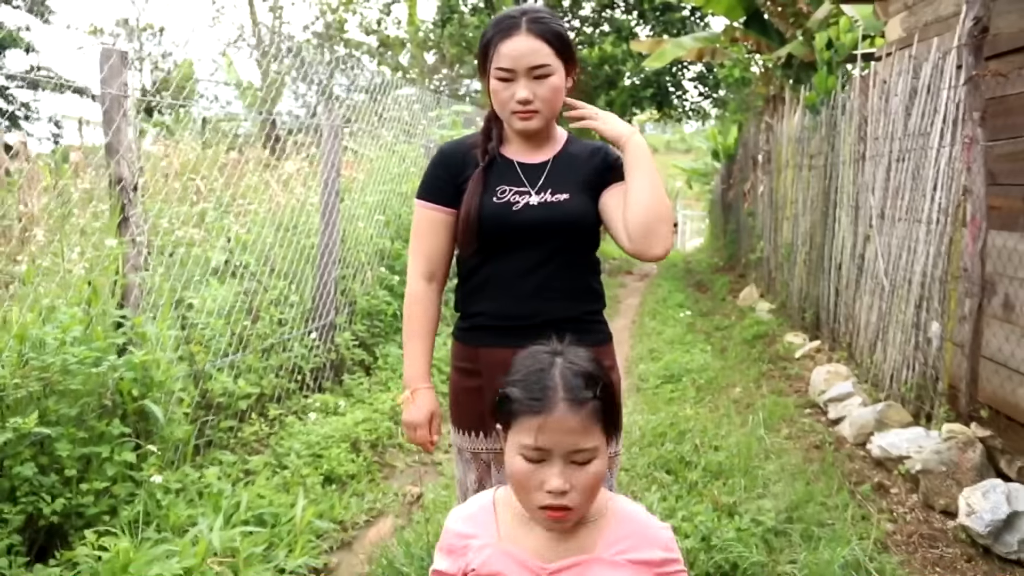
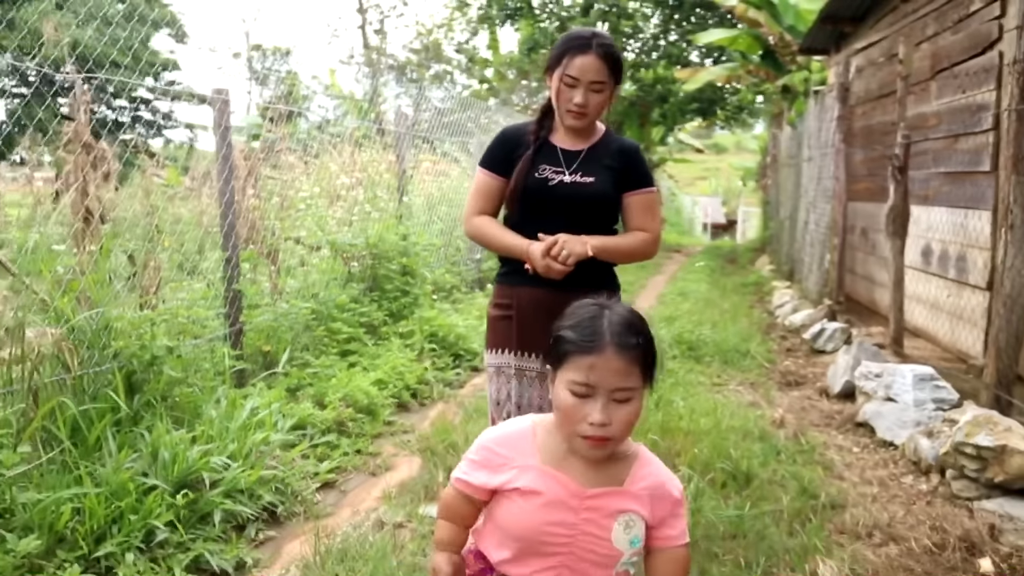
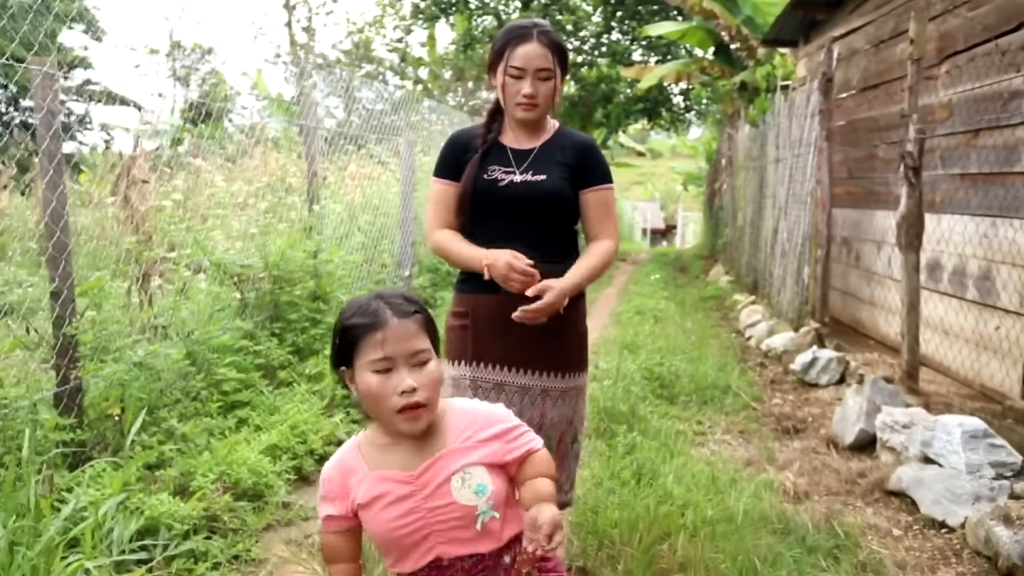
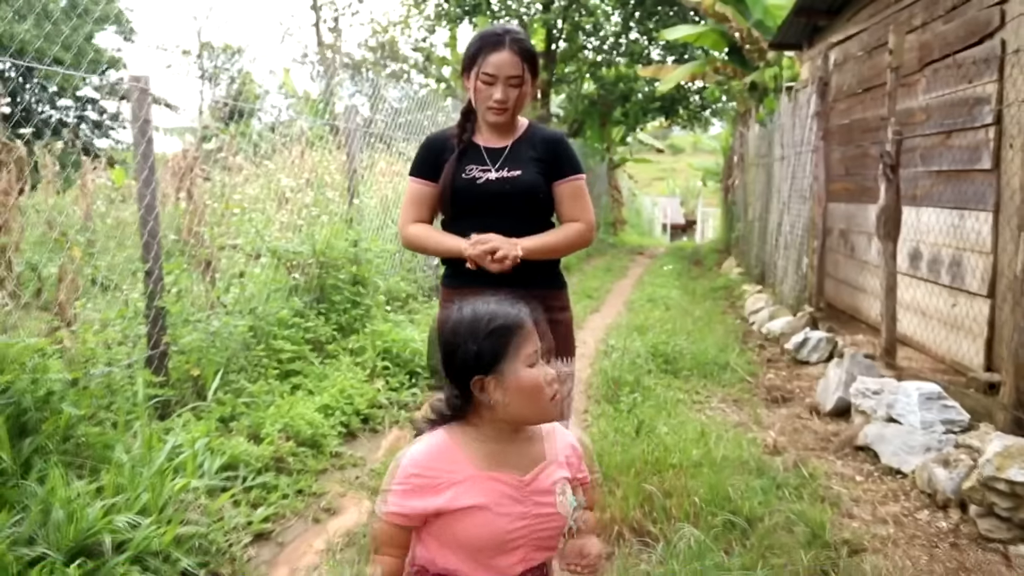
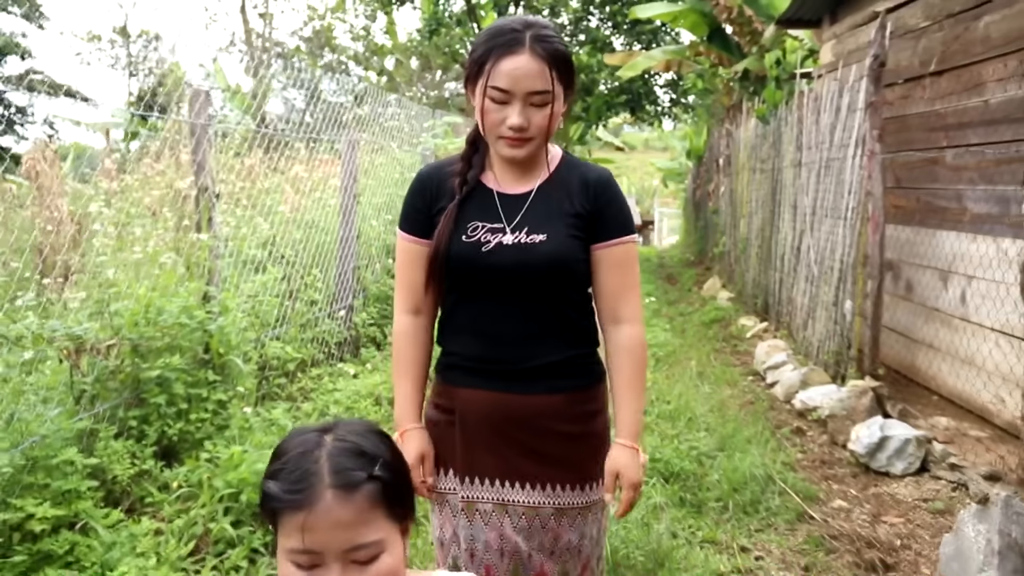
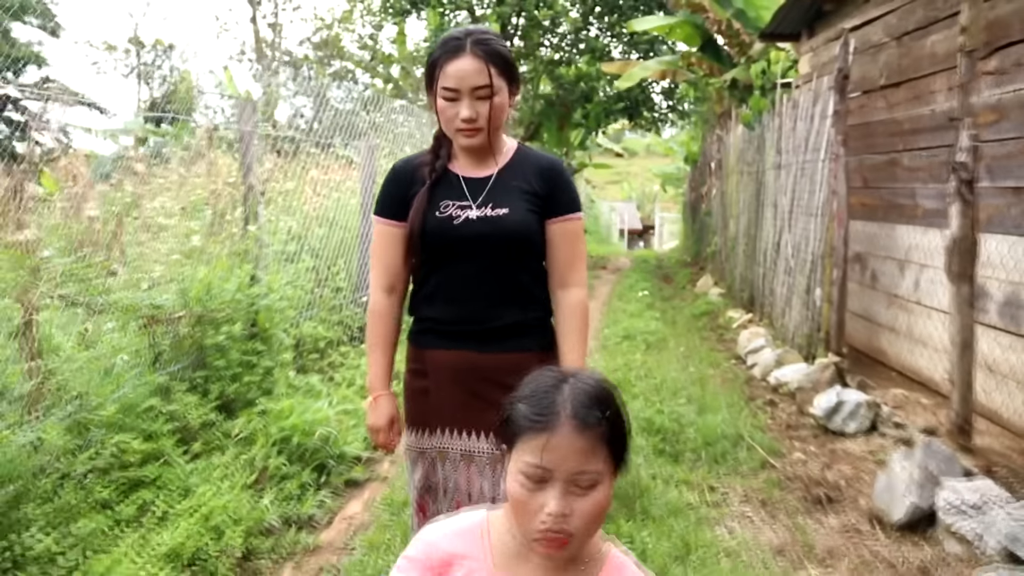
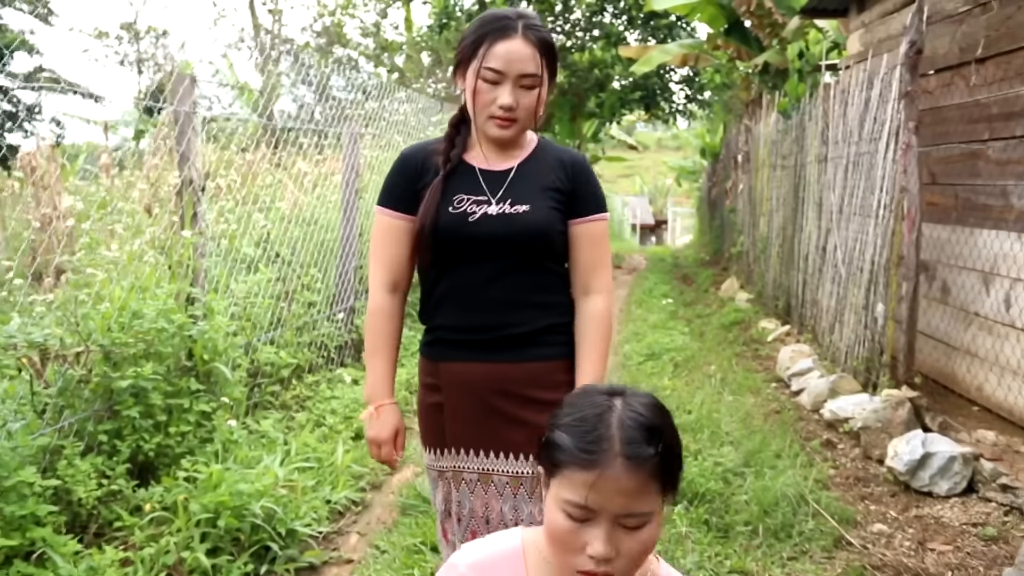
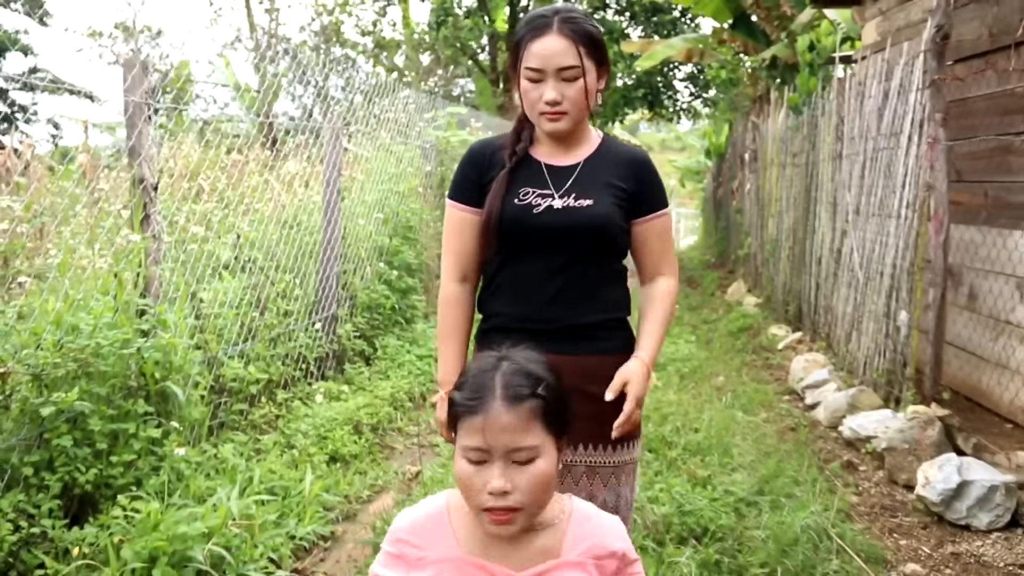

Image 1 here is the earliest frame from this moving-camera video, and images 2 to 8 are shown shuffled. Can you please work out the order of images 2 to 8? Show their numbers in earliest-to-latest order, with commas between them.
8, 7, 5, 6, 3, 4, 2
